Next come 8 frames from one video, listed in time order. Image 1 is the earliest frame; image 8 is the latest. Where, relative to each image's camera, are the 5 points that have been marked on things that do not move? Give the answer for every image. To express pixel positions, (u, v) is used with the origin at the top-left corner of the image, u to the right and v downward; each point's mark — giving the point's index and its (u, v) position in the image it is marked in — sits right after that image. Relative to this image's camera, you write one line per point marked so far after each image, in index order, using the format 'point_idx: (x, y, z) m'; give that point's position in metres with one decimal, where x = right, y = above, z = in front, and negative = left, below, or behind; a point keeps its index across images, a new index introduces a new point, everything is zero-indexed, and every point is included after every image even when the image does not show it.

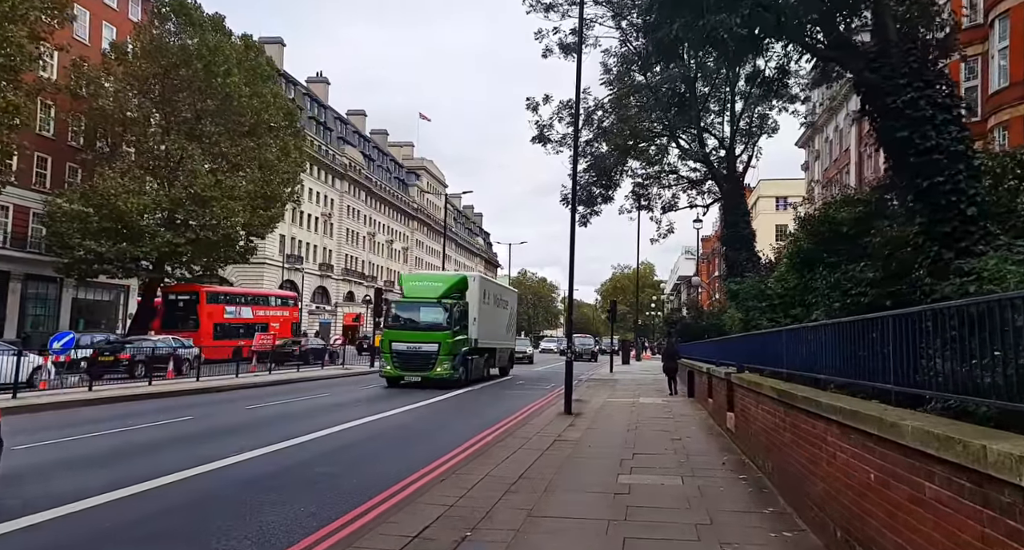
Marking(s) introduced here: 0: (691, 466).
0: (+2.2, -2.4, +8.6) m
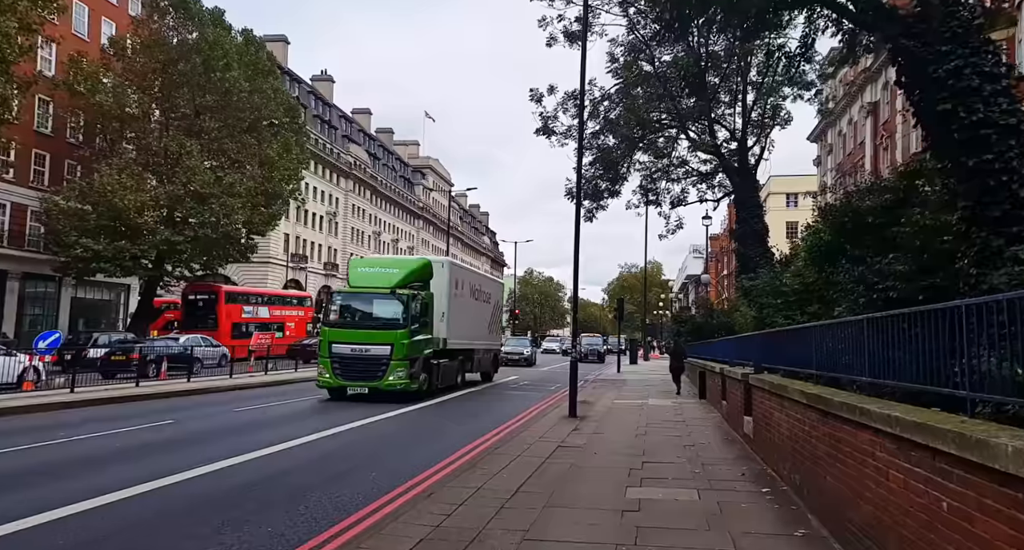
0: (+2.2, -2.3, +7.8) m
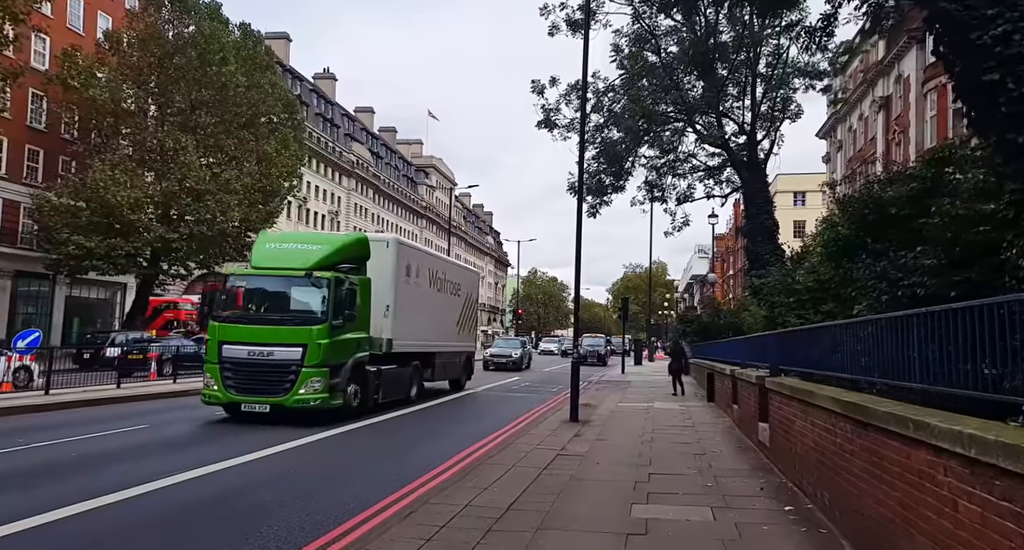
0: (+2.1, -2.2, +7.0) m
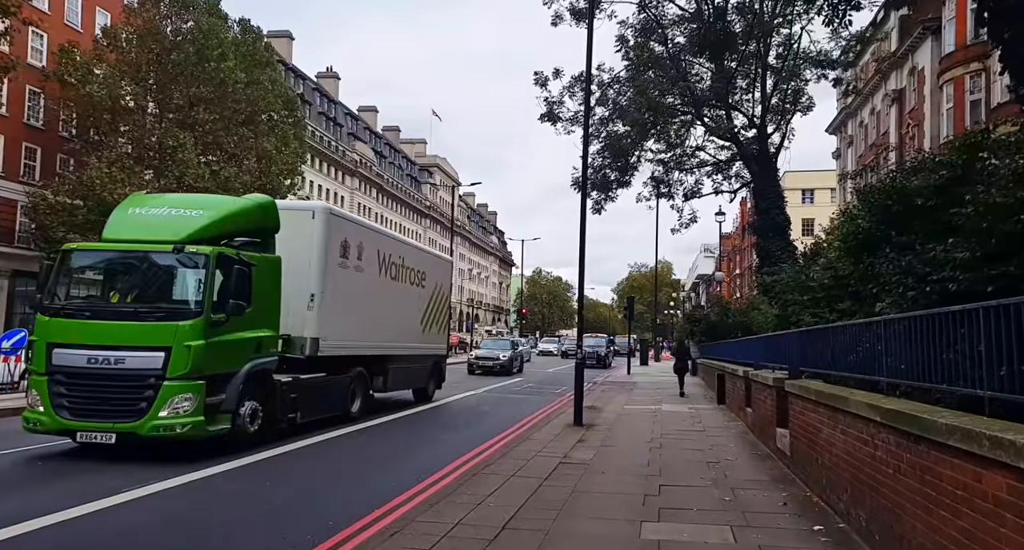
0: (+2.1, -2.2, +6.4) m
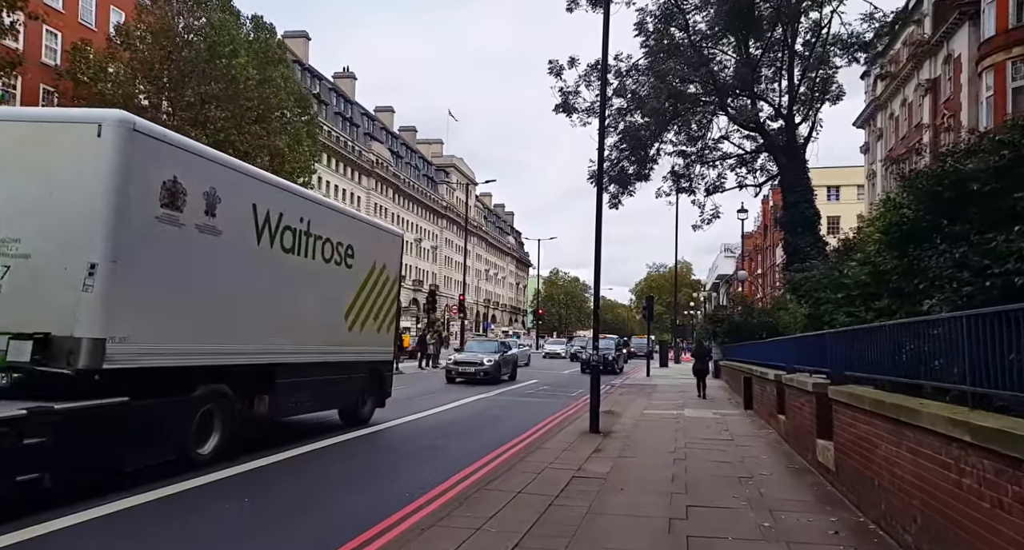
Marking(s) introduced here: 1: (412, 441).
0: (+2.1, -2.1, +5.4) m
1: (-1.6, -2.7, +10.8) m
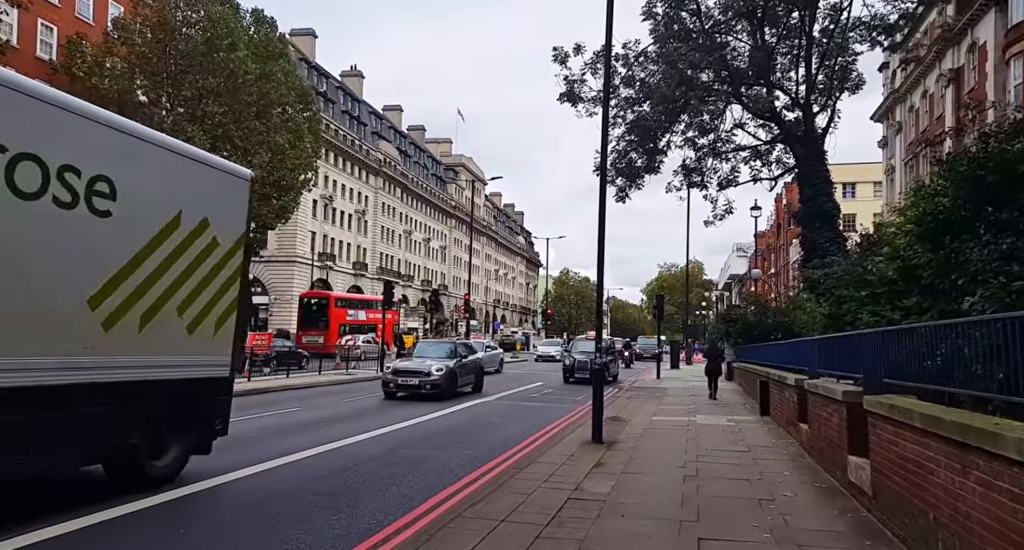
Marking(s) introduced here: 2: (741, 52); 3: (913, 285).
0: (+2.0, -2.0, +4.5) m
1: (-1.7, -2.6, +9.9) m
2: (+6.6, +6.5, +19.9) m
3: (+6.6, -0.2, +11.4) m
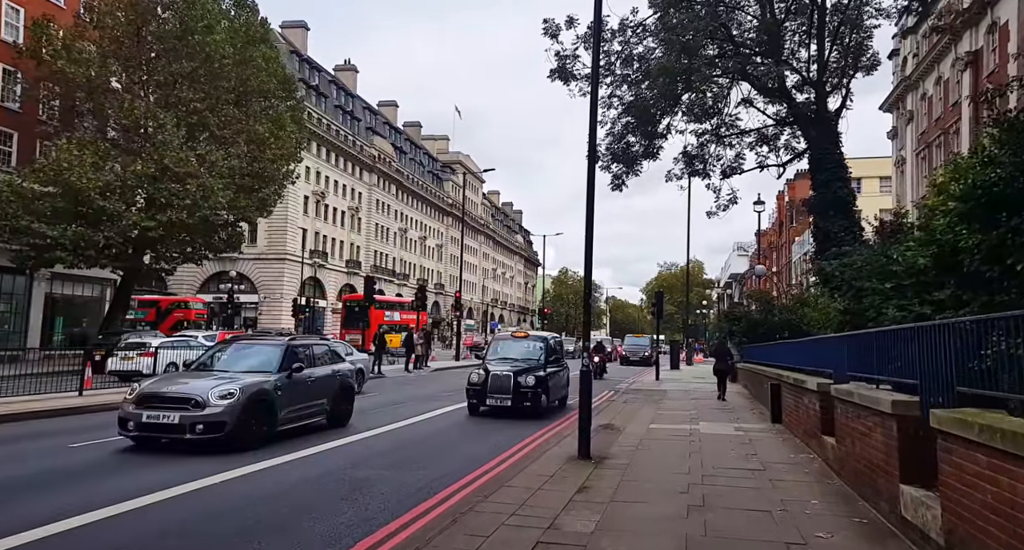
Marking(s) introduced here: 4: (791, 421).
0: (+1.6, -1.8, +2.9) m
1: (-2.0, -2.4, +8.3) m
2: (+6.3, +6.7, +18.3) m
3: (+6.3, 0.0, +9.8) m
4: (+4.5, -2.4, +11.0) m
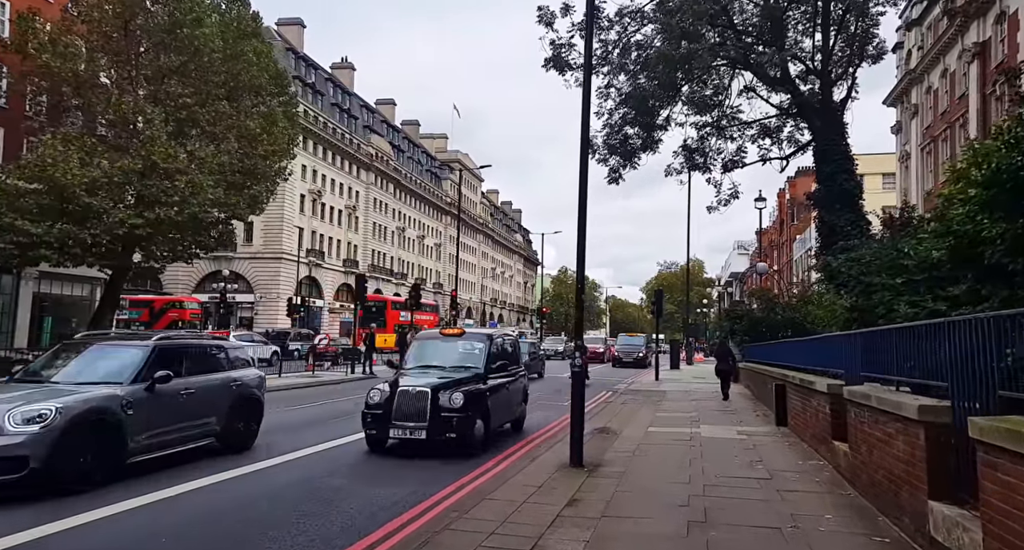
0: (+1.5, -1.7, +2.2) m
1: (-2.2, -2.3, +7.6) m
2: (+6.1, +6.8, +17.7) m
3: (+6.1, +0.1, +9.1) m
4: (+4.3, -2.3, +10.4) m
